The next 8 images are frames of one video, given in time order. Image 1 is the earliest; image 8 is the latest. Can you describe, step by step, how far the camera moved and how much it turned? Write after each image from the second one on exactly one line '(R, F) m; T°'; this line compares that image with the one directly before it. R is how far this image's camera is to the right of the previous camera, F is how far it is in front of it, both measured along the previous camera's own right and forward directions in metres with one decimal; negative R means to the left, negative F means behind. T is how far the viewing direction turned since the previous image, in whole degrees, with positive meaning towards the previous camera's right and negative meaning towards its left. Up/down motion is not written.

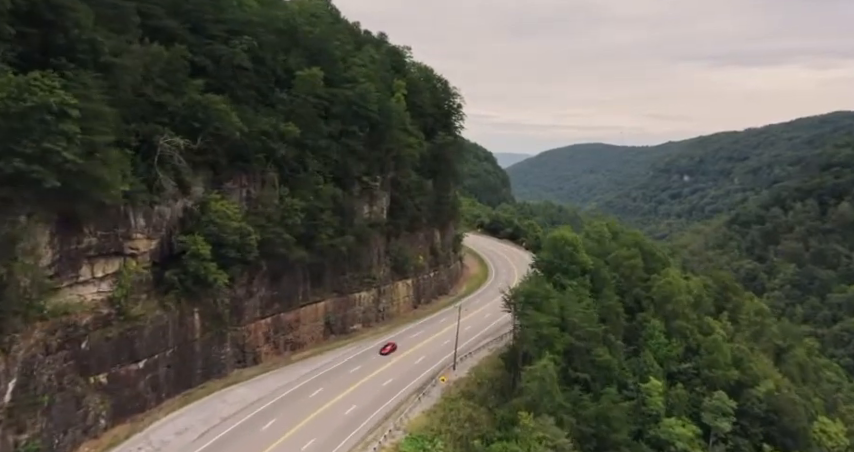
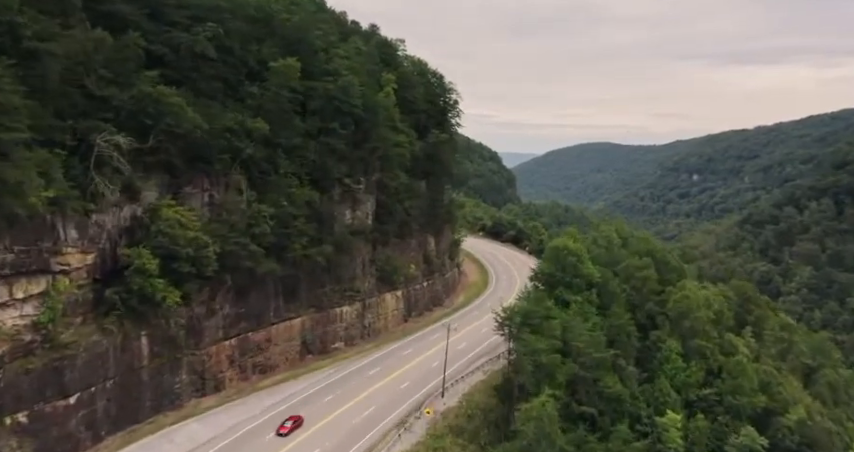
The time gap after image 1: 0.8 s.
(+1.3, +4.9) m; -1°
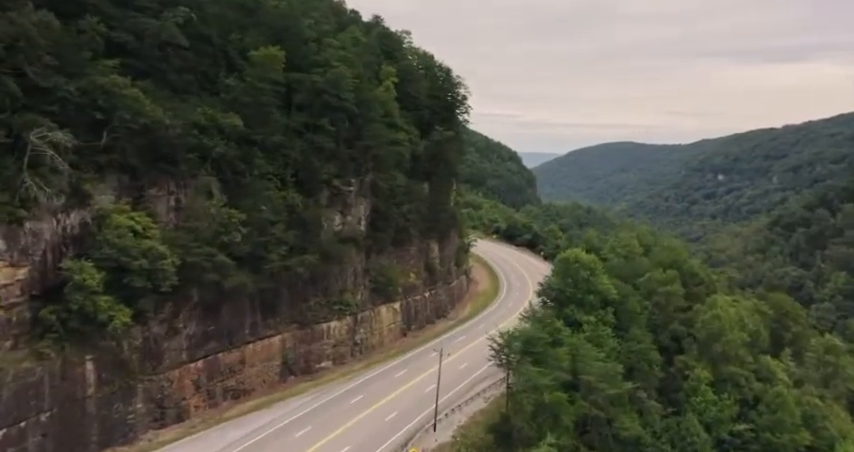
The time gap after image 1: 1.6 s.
(+1.5, +4.6) m; -2°
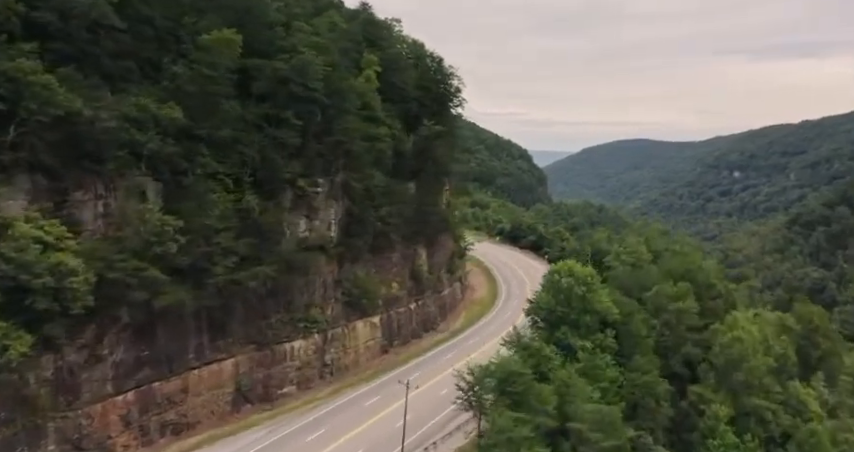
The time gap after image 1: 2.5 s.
(+1.9, +5.0) m; -1°
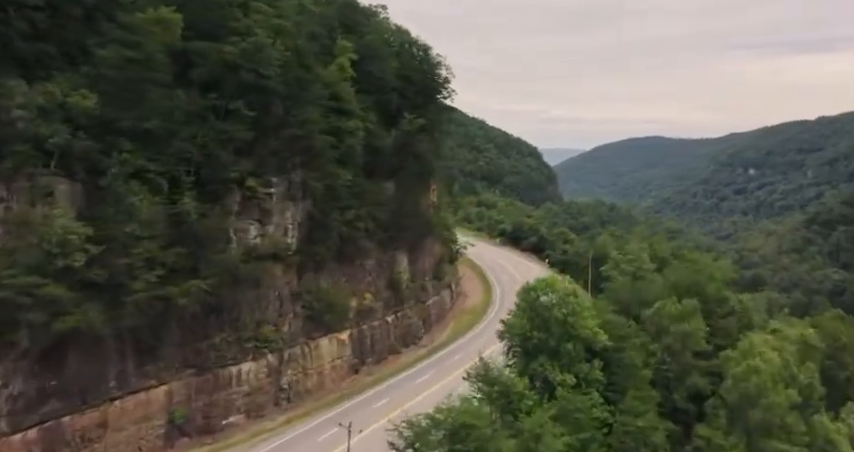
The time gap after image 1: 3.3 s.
(+2.1, +4.7) m; -1°
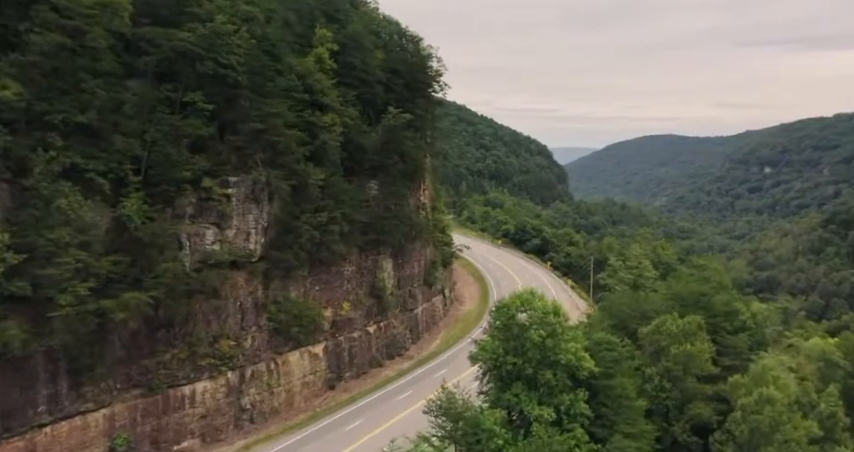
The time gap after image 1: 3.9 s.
(+1.6, +3.2) m; -1°
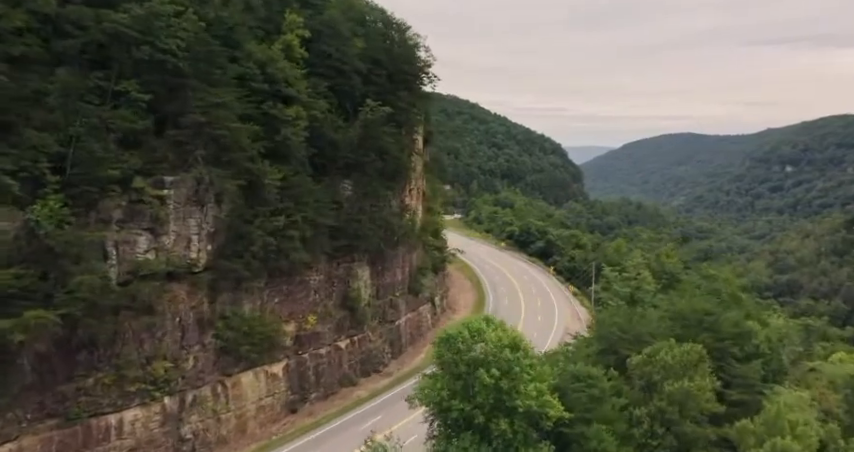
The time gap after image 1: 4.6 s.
(+2.1, +3.8) m; -1°
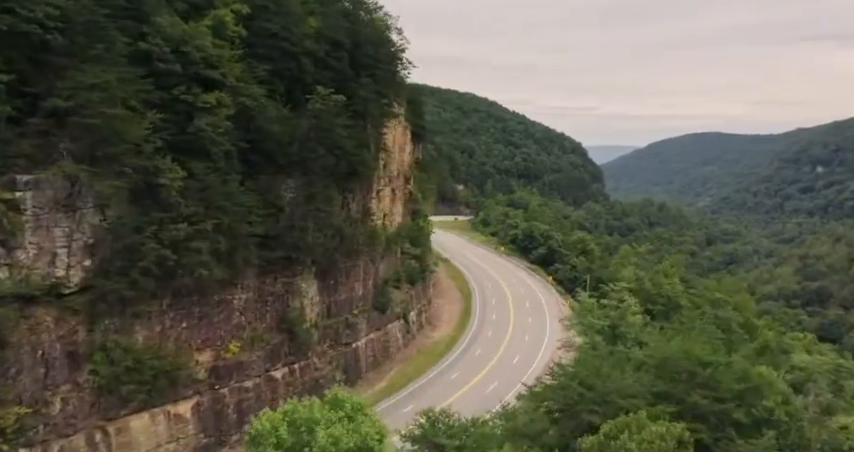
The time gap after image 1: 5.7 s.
(+3.2, +5.7) m; -2°
